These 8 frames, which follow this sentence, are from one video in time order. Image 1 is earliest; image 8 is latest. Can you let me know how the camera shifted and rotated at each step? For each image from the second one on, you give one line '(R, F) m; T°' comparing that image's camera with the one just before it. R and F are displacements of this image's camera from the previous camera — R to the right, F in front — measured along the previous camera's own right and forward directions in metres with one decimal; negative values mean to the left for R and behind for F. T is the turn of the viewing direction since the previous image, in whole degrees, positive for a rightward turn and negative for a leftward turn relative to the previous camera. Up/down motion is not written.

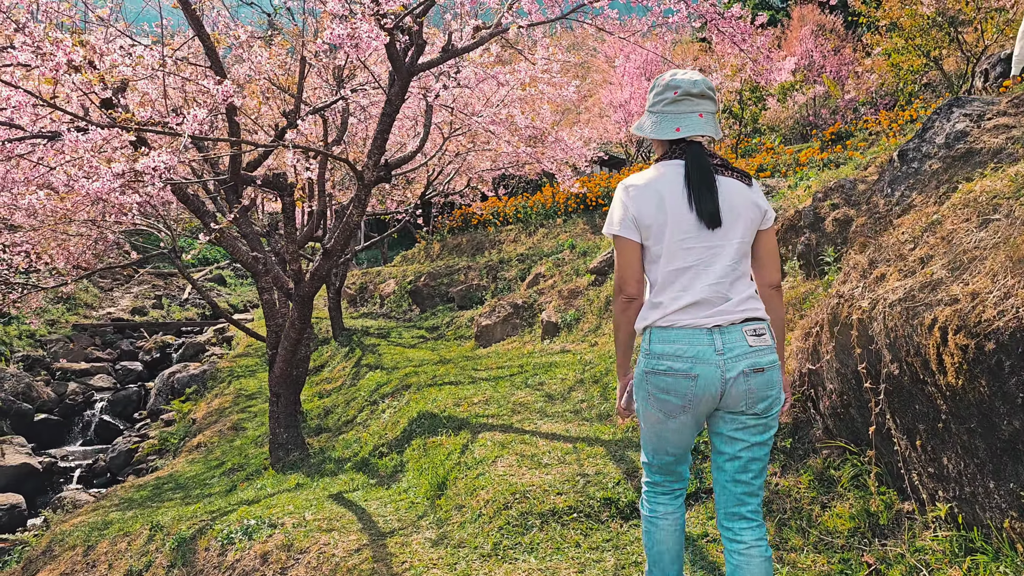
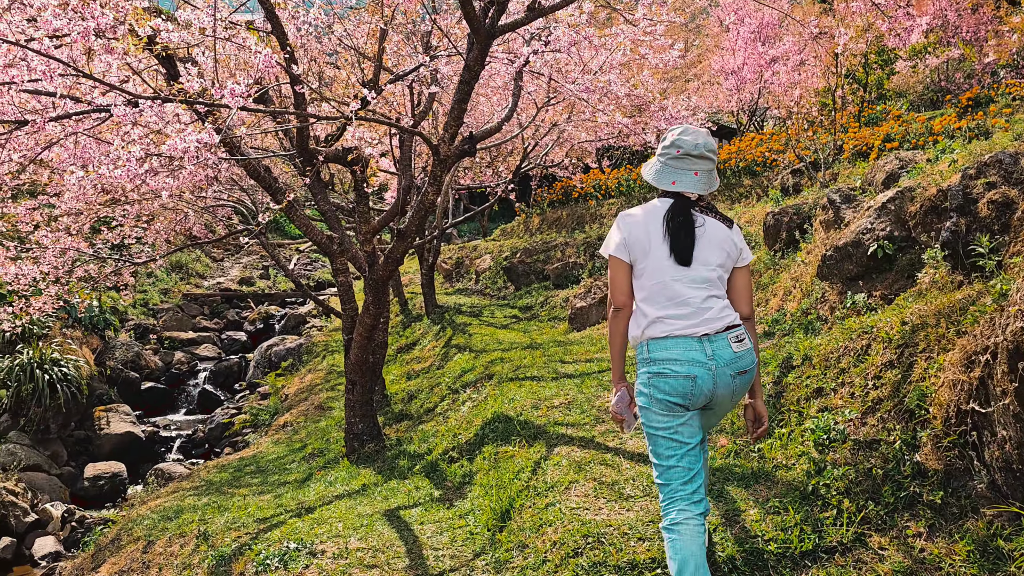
(+0.1, +0.7) m; -7°
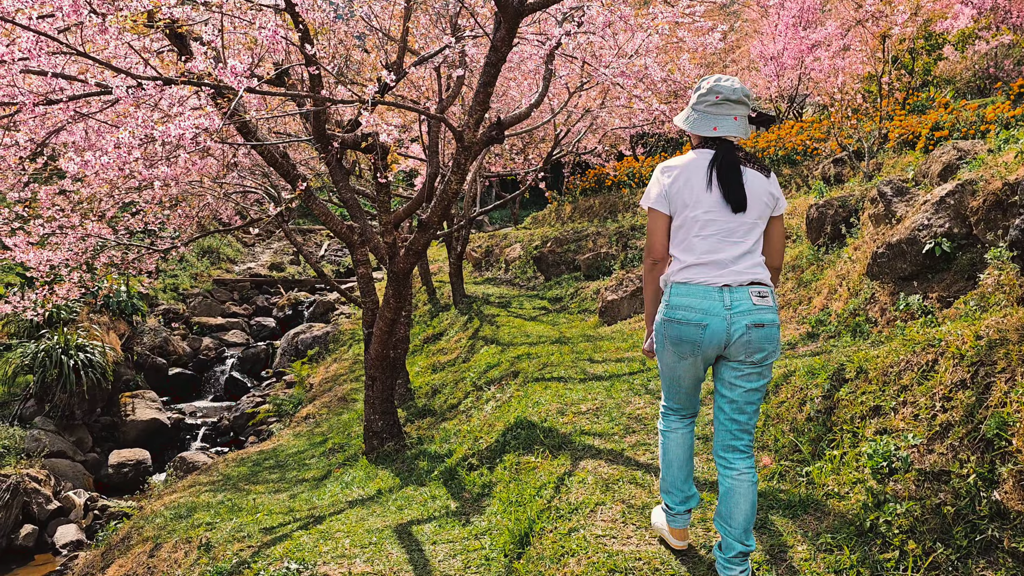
(0.0, +0.3) m; -2°
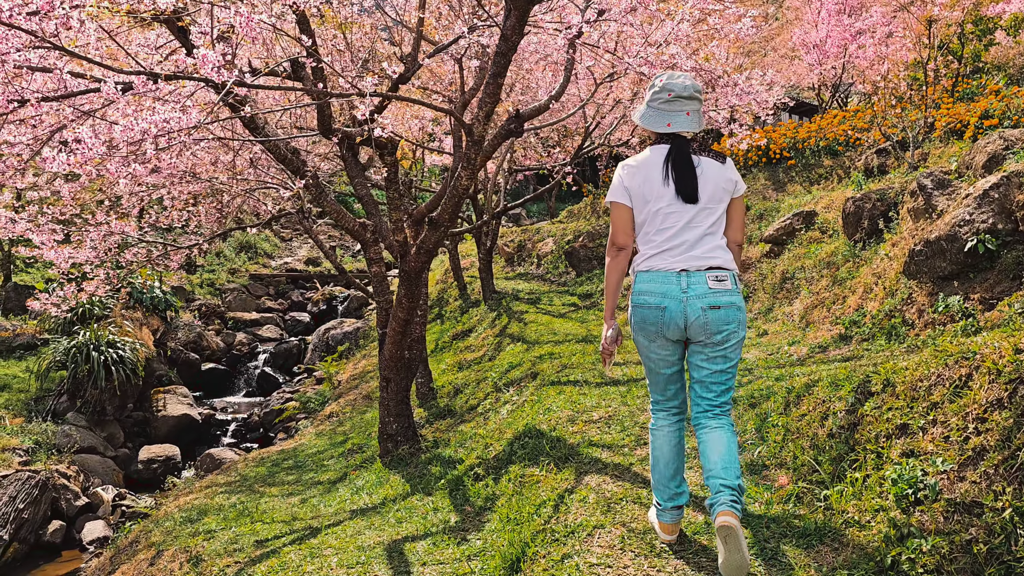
(+0.2, +0.2) m; -3°
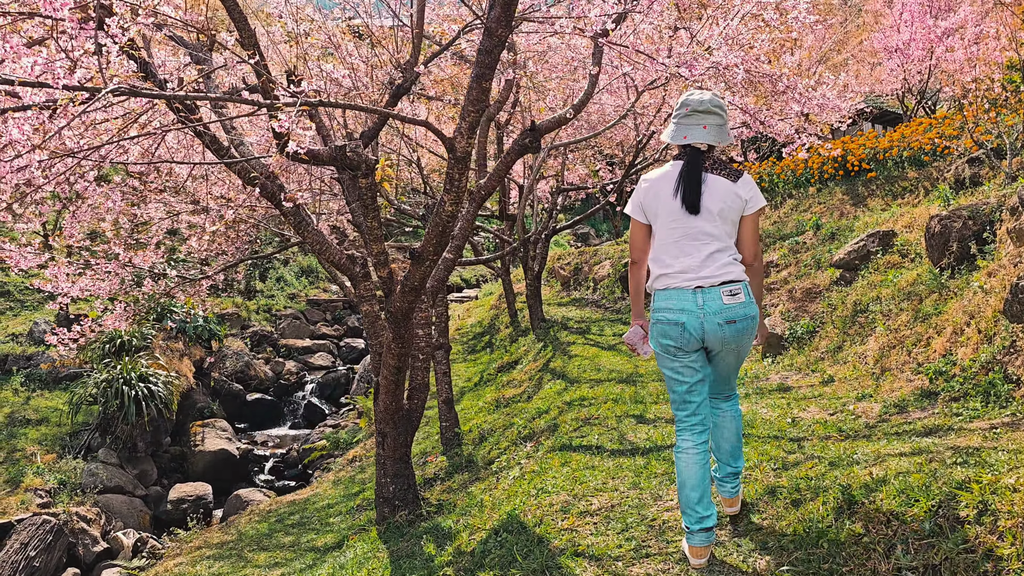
(+0.4, +1.0) m; -5°
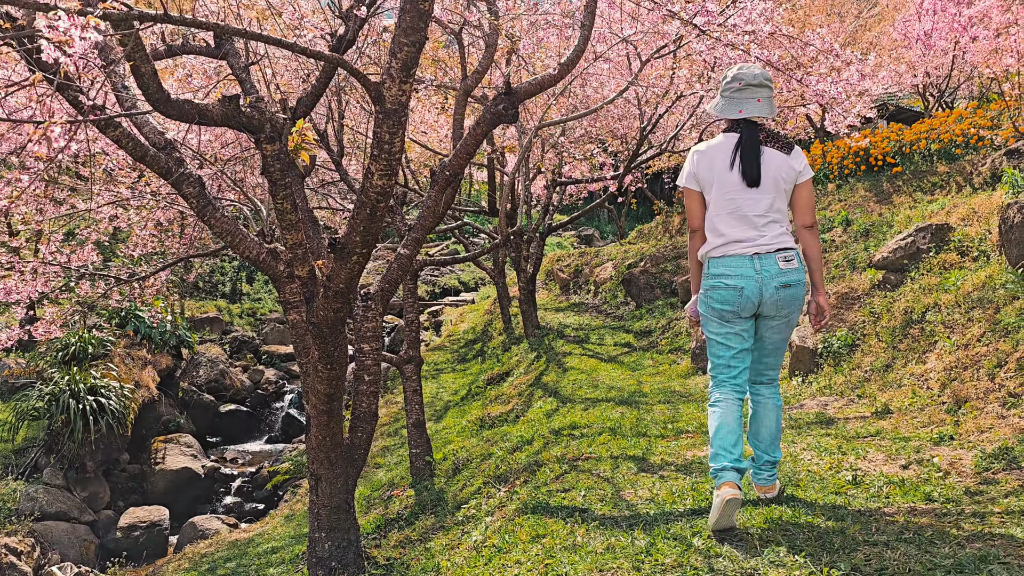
(+0.2, +1.2) m; 0°
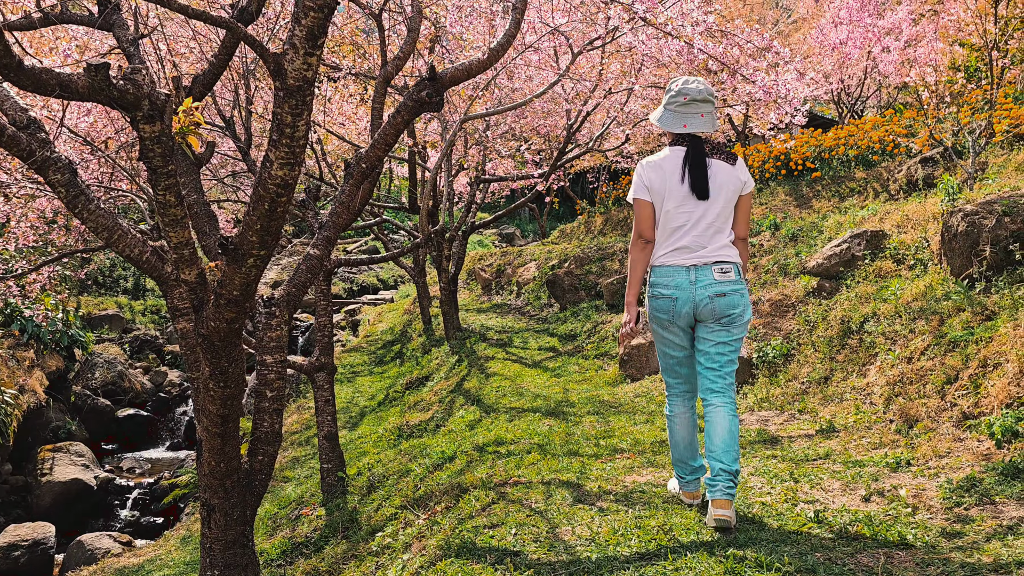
(0.0, +0.4) m; +5°
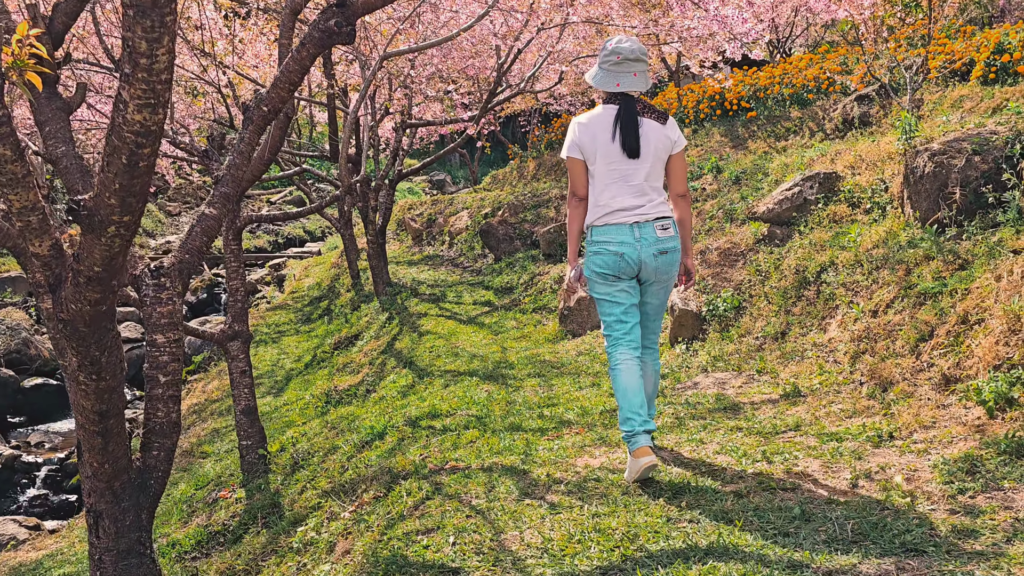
(0.0, +0.5) m; +4°
